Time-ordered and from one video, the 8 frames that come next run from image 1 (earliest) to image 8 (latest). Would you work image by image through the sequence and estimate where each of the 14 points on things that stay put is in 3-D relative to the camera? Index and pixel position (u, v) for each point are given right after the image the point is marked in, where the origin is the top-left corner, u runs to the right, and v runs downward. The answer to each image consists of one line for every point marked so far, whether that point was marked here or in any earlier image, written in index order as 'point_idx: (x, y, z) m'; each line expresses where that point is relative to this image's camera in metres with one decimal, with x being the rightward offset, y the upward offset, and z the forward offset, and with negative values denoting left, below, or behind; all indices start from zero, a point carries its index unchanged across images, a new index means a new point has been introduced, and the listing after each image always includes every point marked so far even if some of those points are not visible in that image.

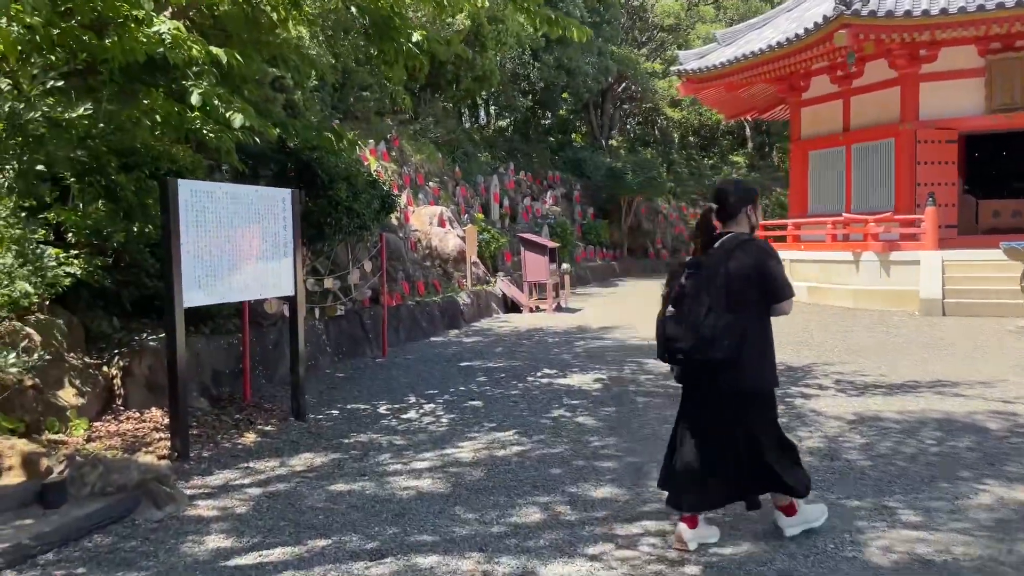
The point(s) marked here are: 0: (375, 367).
0: (-1.2, -0.7, +7.1) m
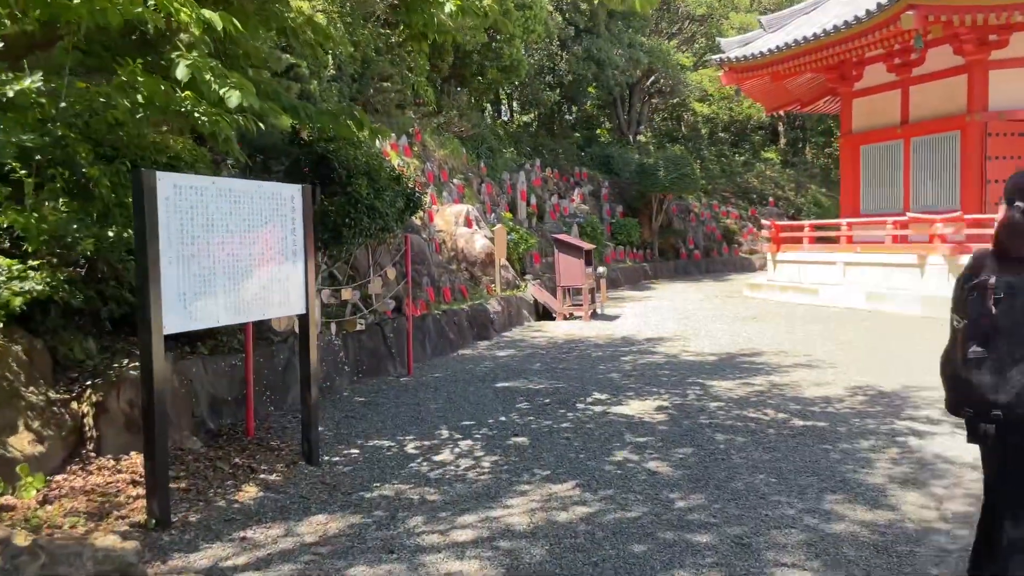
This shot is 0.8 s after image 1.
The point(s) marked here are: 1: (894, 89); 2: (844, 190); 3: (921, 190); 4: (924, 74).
0: (-0.9, -0.8, +6.2) m
1: (+6.0, +3.1, +12.8) m
2: (+5.6, +1.7, +13.9) m
3: (+6.2, +1.5, +12.3) m
4: (+6.1, +3.2, +12.2) m
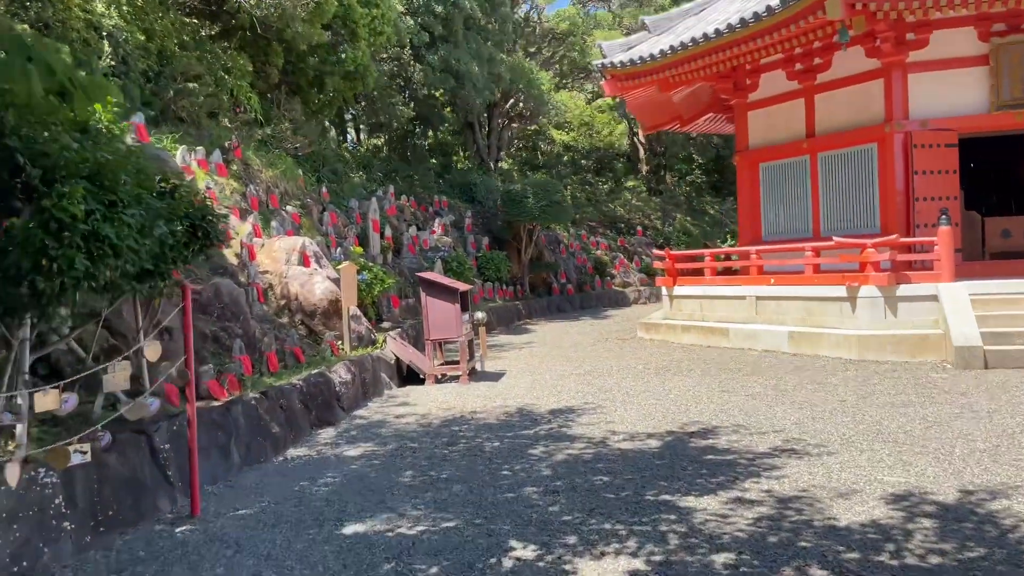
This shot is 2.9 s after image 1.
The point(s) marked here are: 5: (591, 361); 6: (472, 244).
0: (-1.5, -1.2, +3.5) m
1: (+3.9, +2.6, +11.4) m
2: (+3.5, +1.1, +12.3) m
3: (+4.3, +1.0, +10.9) m
4: (+4.2, +2.7, +10.8) m
5: (+0.9, -0.9, +9.8) m
6: (-0.8, +0.9, +17.6) m
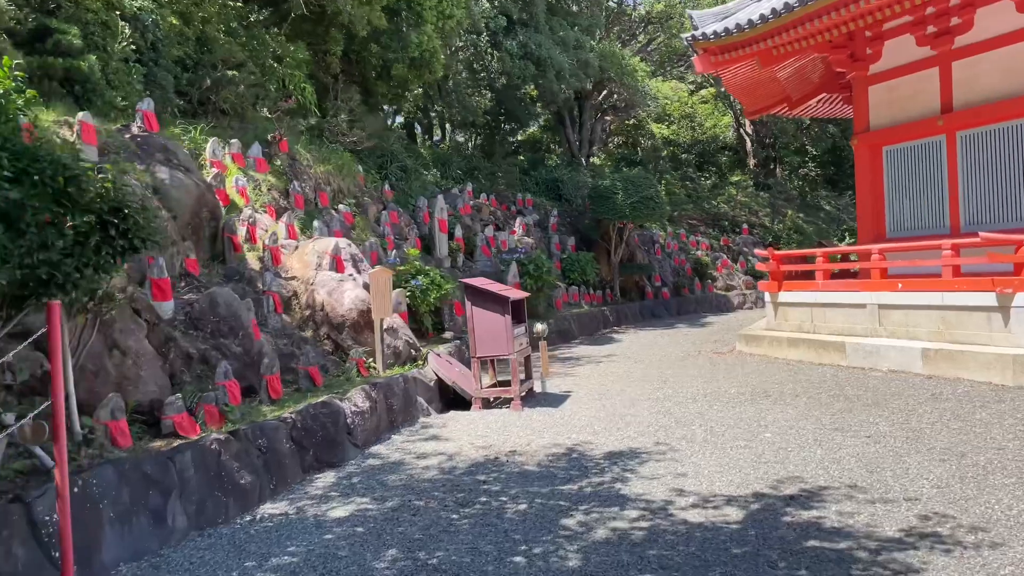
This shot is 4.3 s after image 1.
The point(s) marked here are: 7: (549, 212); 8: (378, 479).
0: (-1.6, -1.2, +2.4) m
1: (+4.8, +2.5, +9.5) m
2: (+4.5, +1.0, +10.5) m
3: (+5.1, +0.9, +9.0) m
4: (+5.0, +2.6, +8.9) m
5: (+1.7, -0.9, +8.3) m
6: (+0.9, +0.9, +16.3) m
7: (+0.8, +1.7, +17.6) m
8: (-0.8, -1.1, +4.9) m
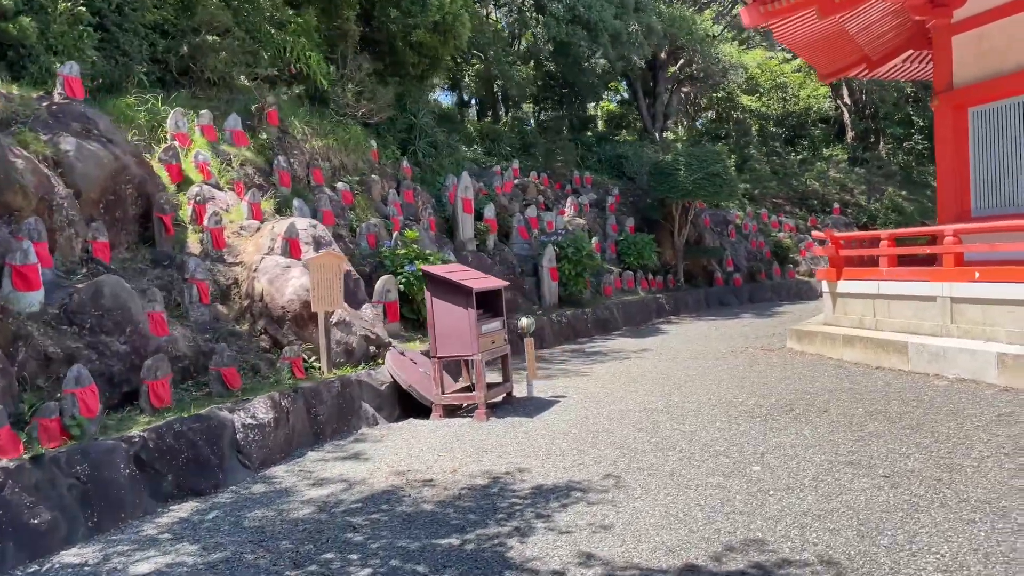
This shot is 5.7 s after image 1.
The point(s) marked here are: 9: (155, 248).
0: (-2.4, -1.2, +1.6) m
1: (+4.8, +2.6, +7.8) m
2: (+4.6, +1.2, +8.8) m
3: (+5.0, +1.0, +7.2) m
4: (+4.9, +2.7, +7.1) m
5: (+1.6, -0.8, +7.1) m
6: (+1.8, +1.1, +15.1) m
7: (+1.9, +2.0, +16.3) m
8: (-1.3, -1.1, +4.0) m
9: (-2.7, +0.3, +6.1) m
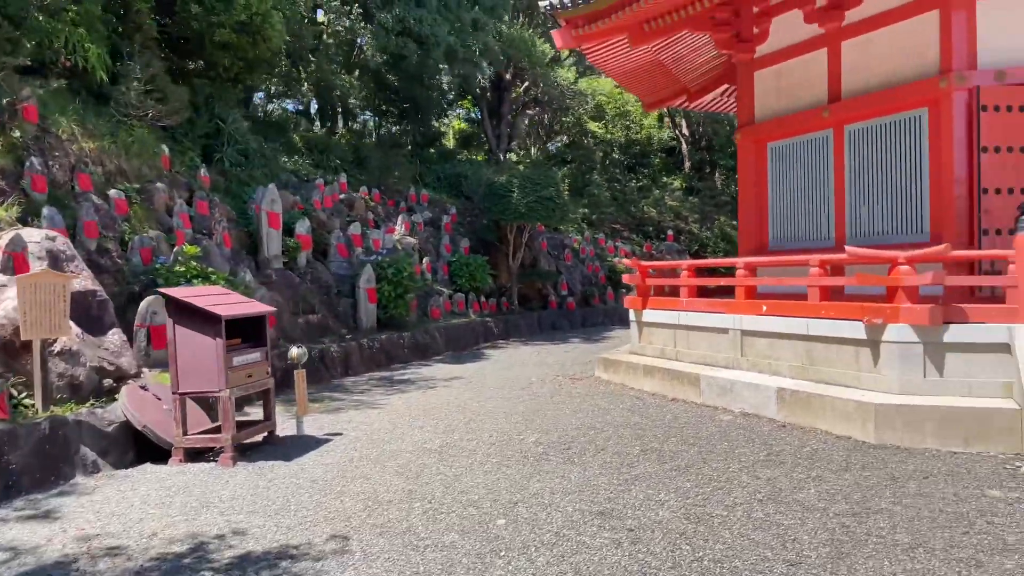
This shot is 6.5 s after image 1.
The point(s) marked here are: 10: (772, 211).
0: (-3.3, -1.3, +0.7) m
1: (+2.9, +2.3, +8.0) m
2: (+2.5, +0.8, +8.9) m
3: (+3.2, +0.7, +7.4) m
4: (+3.2, +2.4, +7.4) m
5: (-0.3, -1.1, +6.7) m
6: (-1.2, +0.8, +14.6) m
7: (-1.3, +1.6, +15.9) m
8: (-2.6, -1.2, +3.2) m
9: (-4.2, +0.2, +5.1) m
10: (+2.7, +0.8, +8.6) m
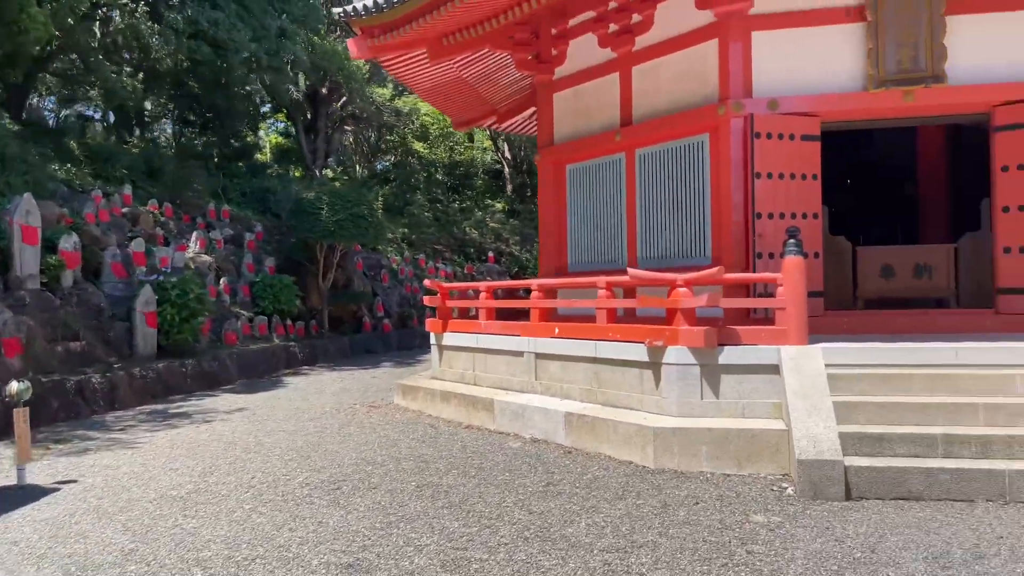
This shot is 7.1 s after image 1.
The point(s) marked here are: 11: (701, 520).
0: (-3.7, -1.3, -0.4) m
1: (+0.9, +2.1, +8.0) m
2: (+0.3, +0.6, +8.8) m
3: (+1.3, +0.5, +7.5) m
4: (+1.3, +2.2, +7.5) m
5: (-1.9, -1.3, +6.1) m
6: (-4.5, +0.4, +13.7) m
7: (-4.8, +1.2, +14.9) m
8: (-3.5, -1.3, +2.1) m
9: (-5.5, 0.0, +3.7) m
10: (+0.6, +0.6, +8.6) m
11: (+1.0, -1.2, +4.3) m
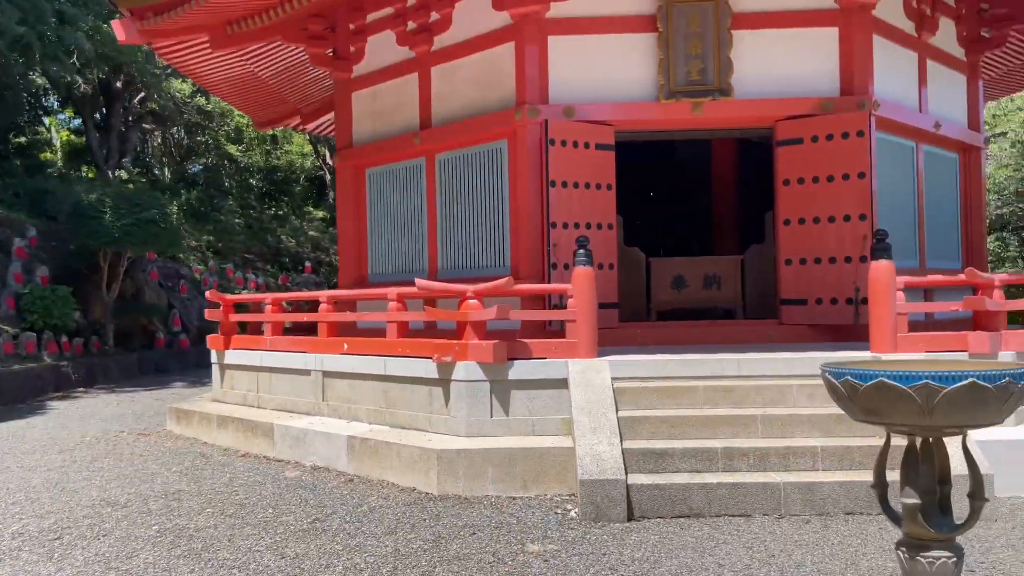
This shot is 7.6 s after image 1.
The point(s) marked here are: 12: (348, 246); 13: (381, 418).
0: (-3.8, -1.3, -1.6) m
1: (-1.0, +2.0, +7.6) m
2: (-1.7, +0.5, +8.3) m
3: (-0.5, +0.4, +7.2) m
4: (-0.5, +2.1, +7.1) m
5: (-3.4, -1.3, +5.1) m
6: (-7.4, +0.2, +12.1) m
7: (-7.9, +1.0, +13.3) m
8: (-4.2, -1.3, +0.9) m
9: (-6.5, 0.0, +2.1) m
10: (-1.4, +0.5, +8.1) m
11: (-0.2, -1.3, +3.9) m
12: (-1.6, +0.4, +8.2) m
13: (-1.0, -0.9, +6.0) m
